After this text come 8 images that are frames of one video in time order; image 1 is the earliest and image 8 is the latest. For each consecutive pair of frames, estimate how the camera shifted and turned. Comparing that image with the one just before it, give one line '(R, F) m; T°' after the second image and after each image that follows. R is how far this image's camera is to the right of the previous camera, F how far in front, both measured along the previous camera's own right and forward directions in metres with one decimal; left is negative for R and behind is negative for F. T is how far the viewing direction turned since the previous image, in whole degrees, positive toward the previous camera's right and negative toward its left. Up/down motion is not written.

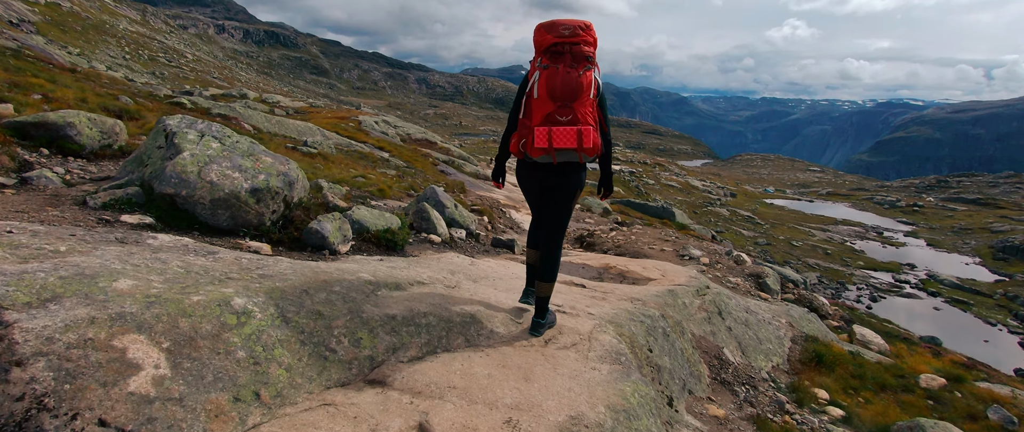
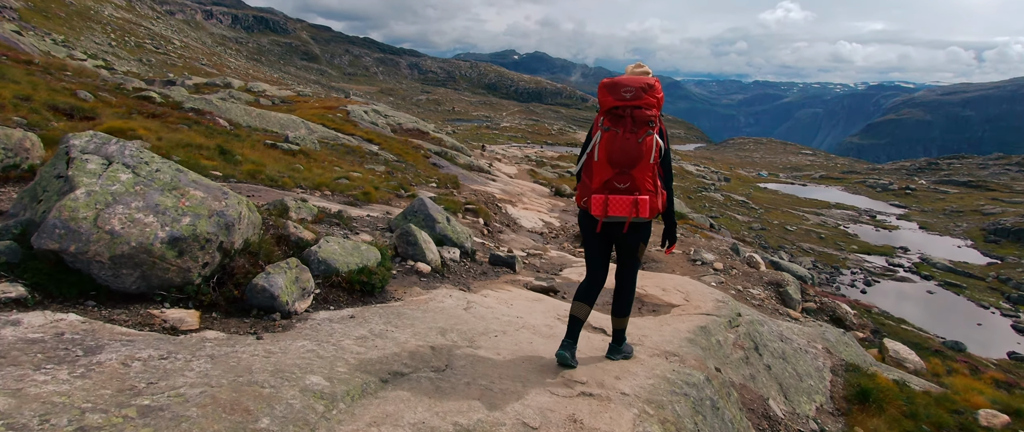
(-0.1, +1.7) m; +1°
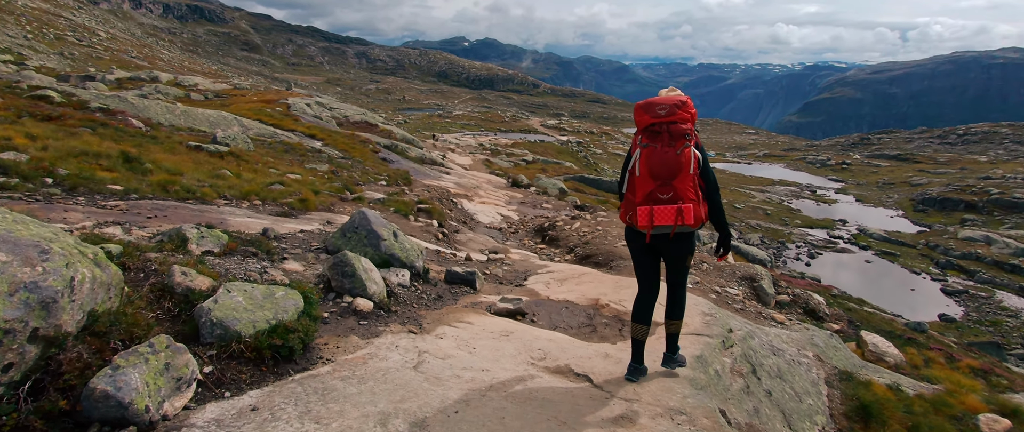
(0.0, +1.6) m; +5°
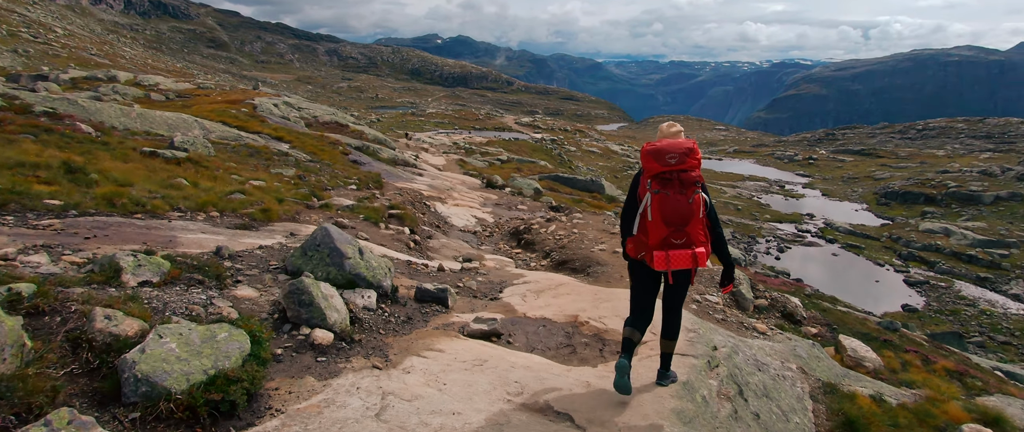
(0.0, +0.6) m; +3°
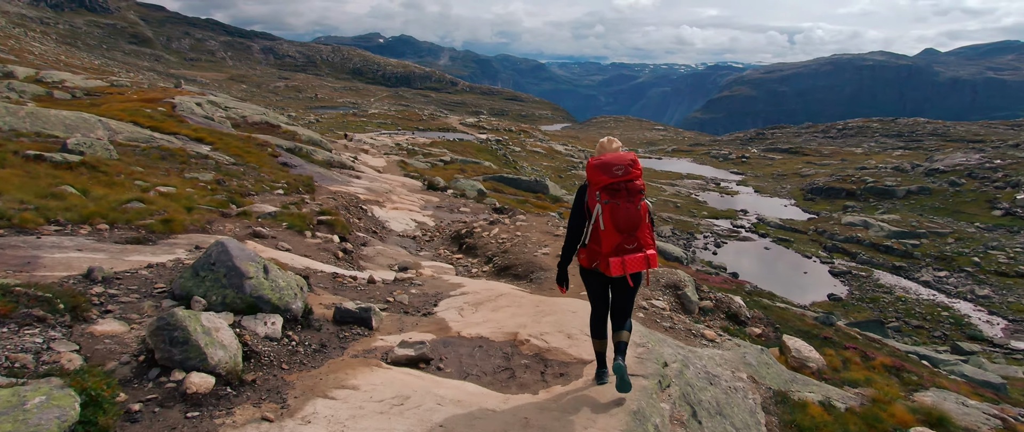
(+0.3, +1.0) m; +6°
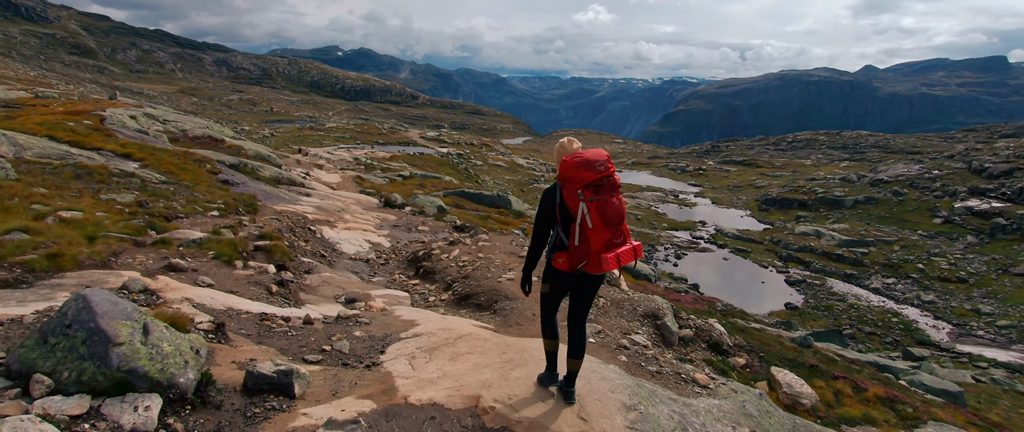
(+0.1, +1.8) m; +4°
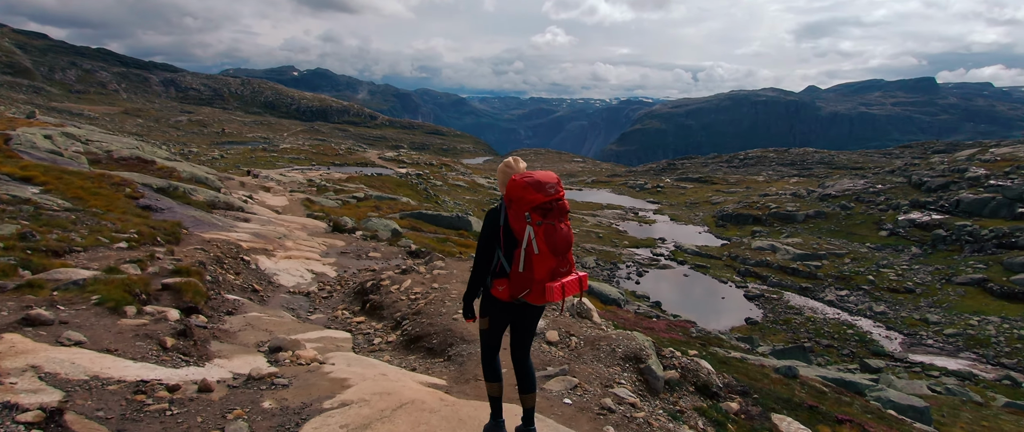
(+0.1, +2.3) m; +4°
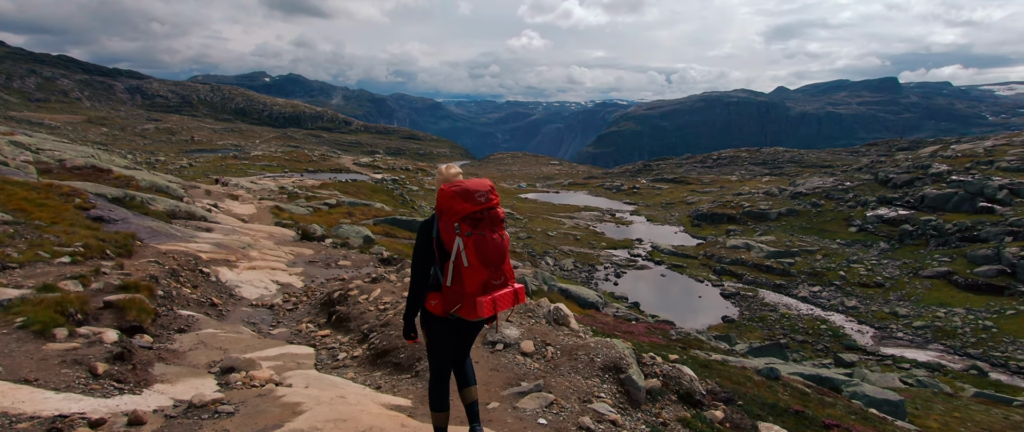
(+0.2, +0.8) m; +2°
